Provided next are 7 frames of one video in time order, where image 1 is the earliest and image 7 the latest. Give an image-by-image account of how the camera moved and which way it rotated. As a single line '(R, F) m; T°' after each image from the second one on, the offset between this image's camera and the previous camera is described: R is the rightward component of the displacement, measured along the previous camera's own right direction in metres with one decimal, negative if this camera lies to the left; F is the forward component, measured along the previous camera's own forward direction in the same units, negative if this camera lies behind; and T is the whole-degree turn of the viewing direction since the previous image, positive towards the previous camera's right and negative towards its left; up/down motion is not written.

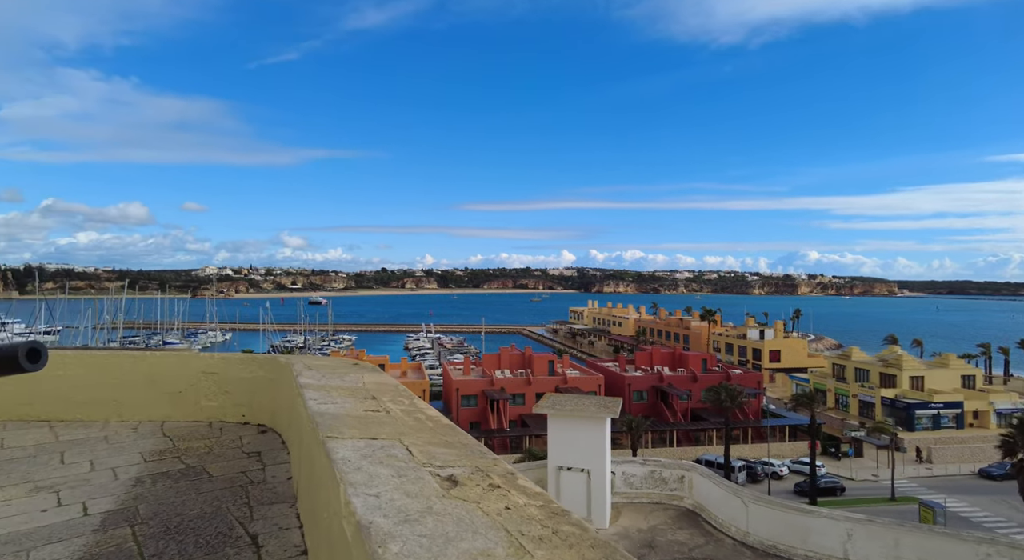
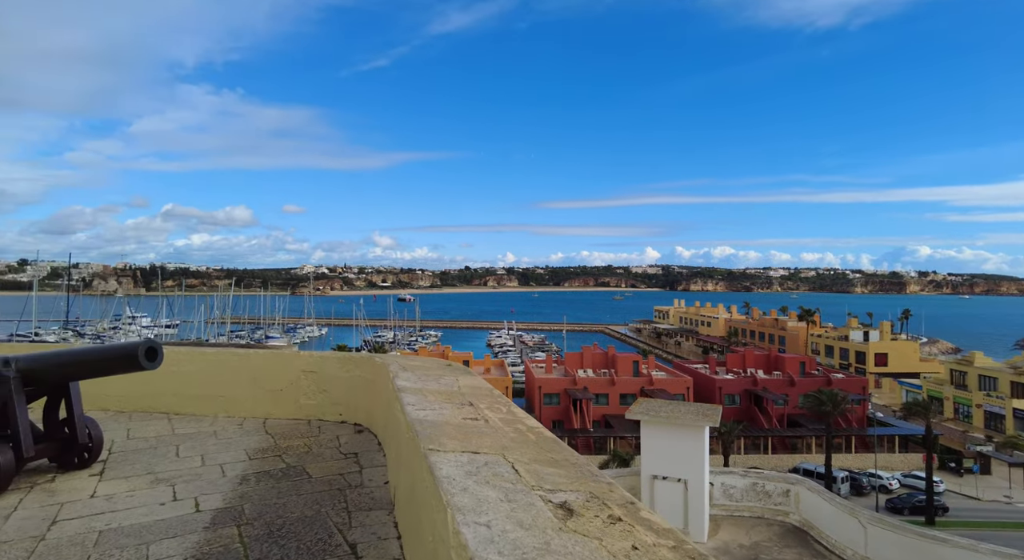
(-0.2, +0.3) m; -9°
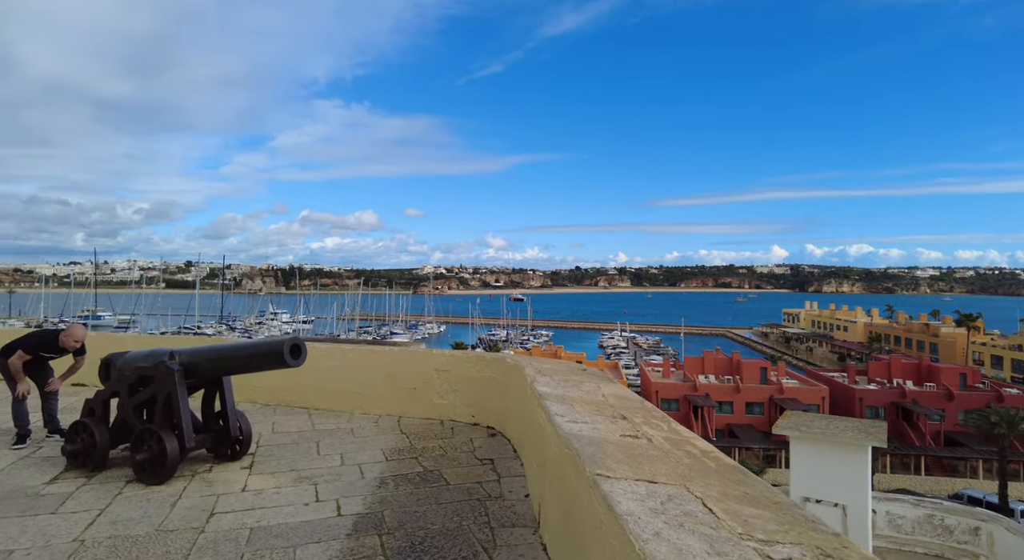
(-0.3, +0.4) m; -12°
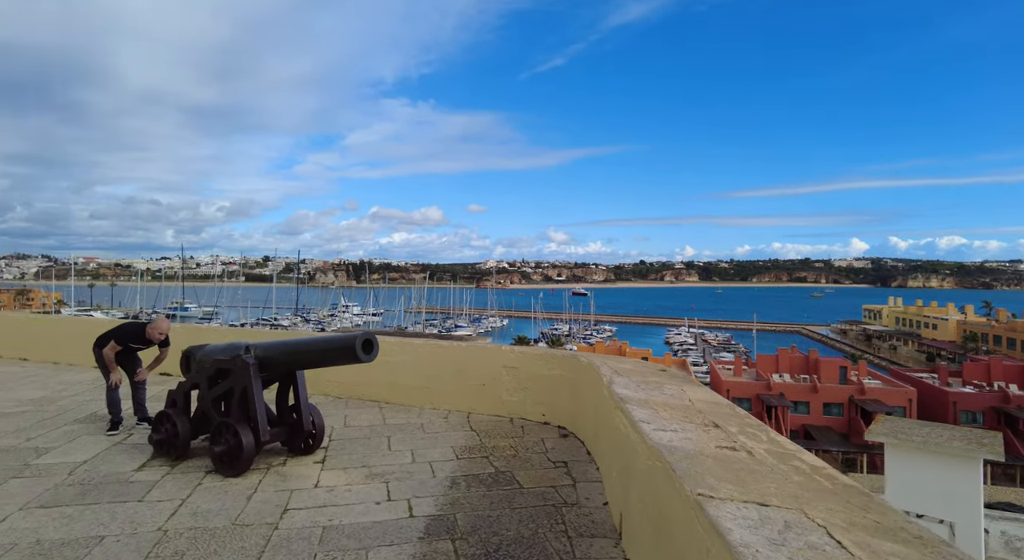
(-0.1, +0.2) m; -7°
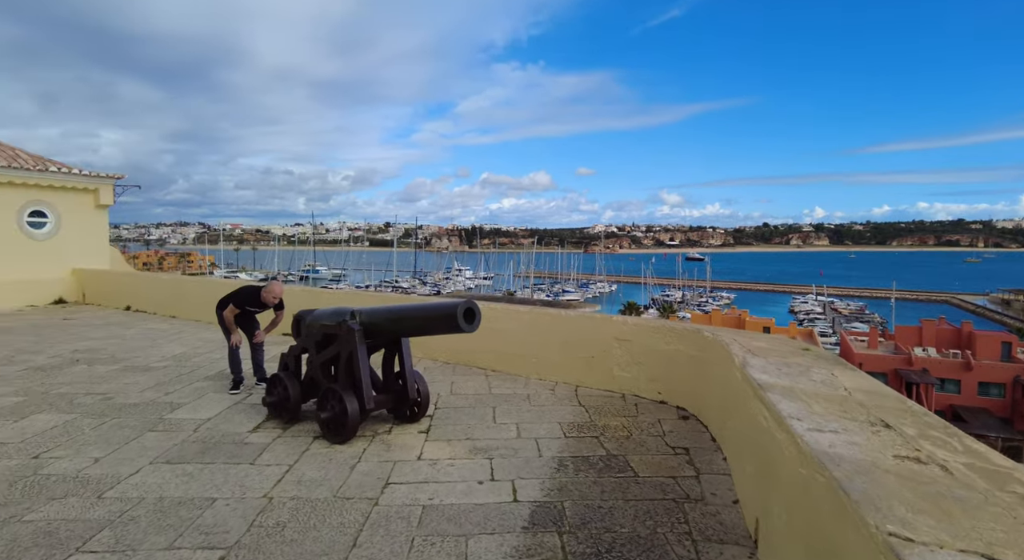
(0.0, +0.4) m; -12°
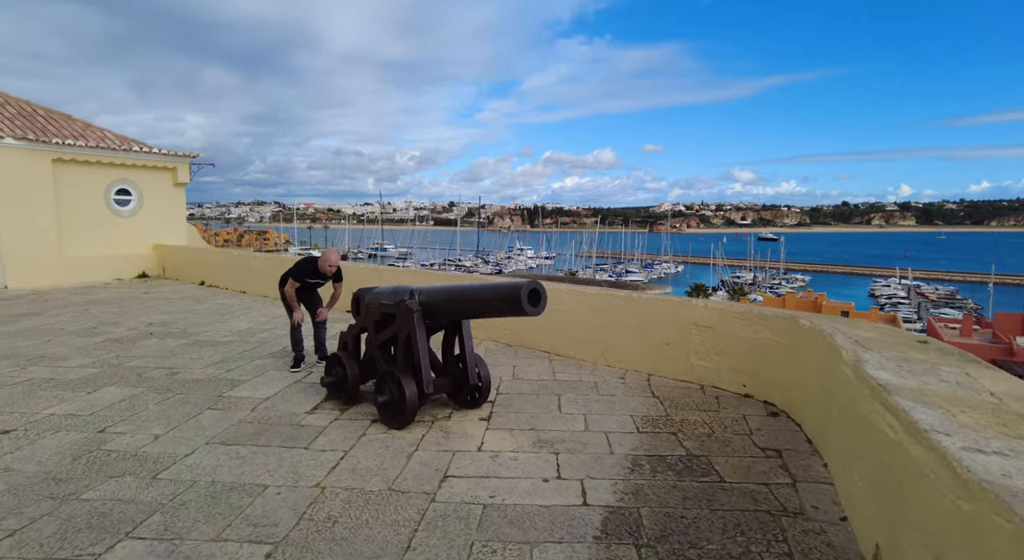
(-0.1, +0.3) m; -7°
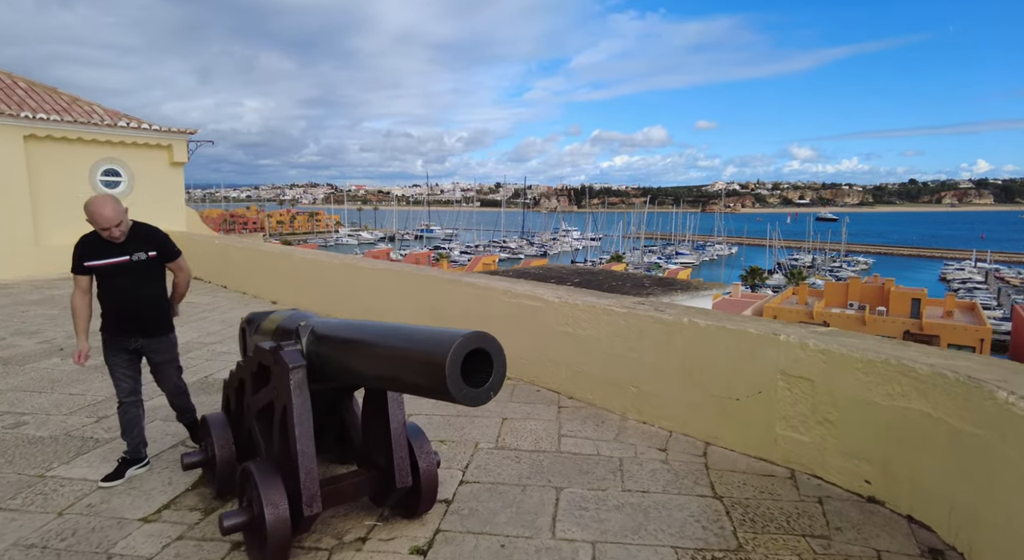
(+0.3, +1.5) m; -5°
